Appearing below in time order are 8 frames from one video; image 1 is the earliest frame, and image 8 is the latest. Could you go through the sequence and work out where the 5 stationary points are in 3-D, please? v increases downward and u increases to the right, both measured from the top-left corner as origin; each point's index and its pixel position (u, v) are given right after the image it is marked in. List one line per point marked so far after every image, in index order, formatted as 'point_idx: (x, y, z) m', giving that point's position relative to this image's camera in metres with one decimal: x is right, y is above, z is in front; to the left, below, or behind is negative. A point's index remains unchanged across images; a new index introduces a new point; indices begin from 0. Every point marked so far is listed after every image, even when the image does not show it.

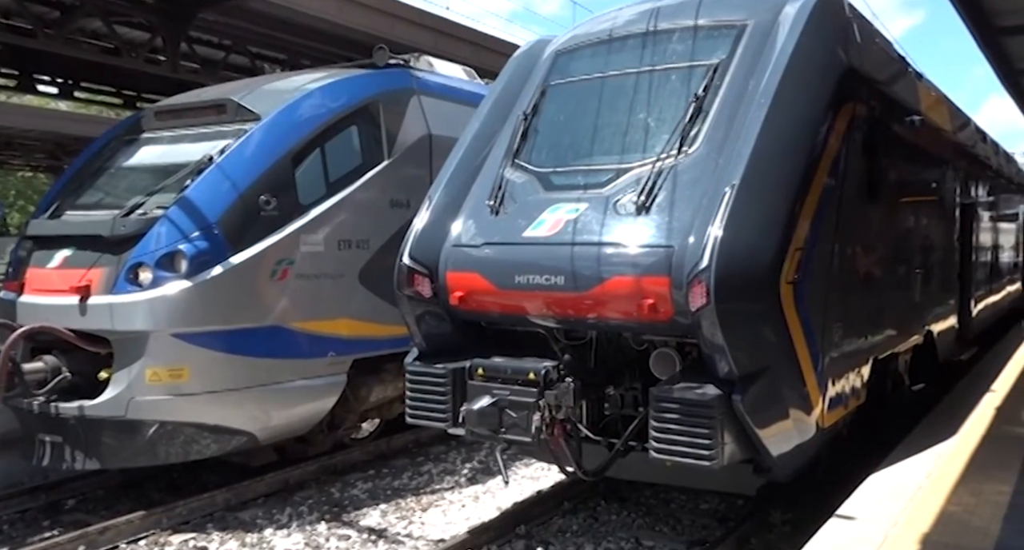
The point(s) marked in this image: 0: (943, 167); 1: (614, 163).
0: (+4.3, +1.0, +7.8) m
1: (+0.5, +0.6, +4.0) m
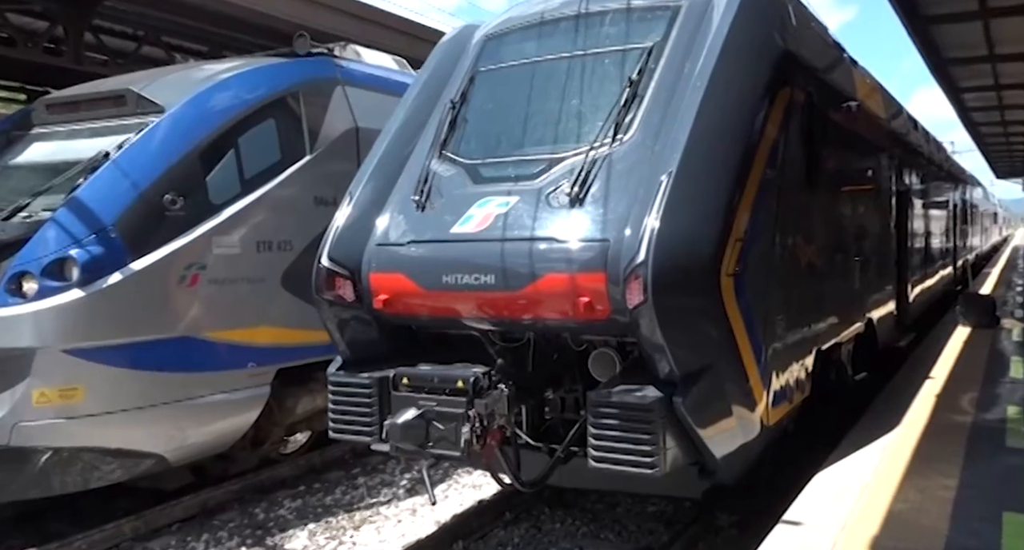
0: (+3.7, +1.2, +7.8) m
1: (+0.2, +0.6, +3.8) m
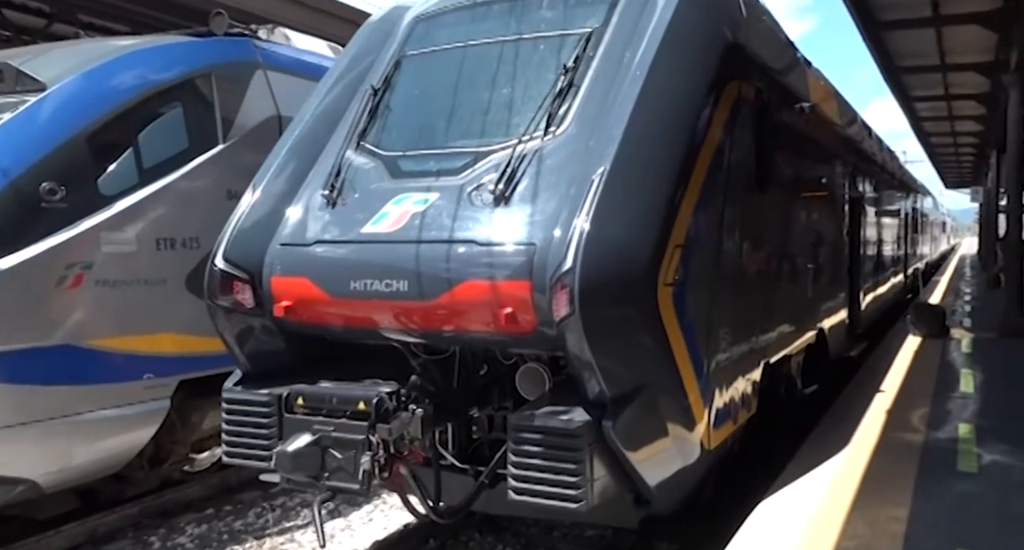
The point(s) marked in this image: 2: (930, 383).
0: (+3.1, +1.1, +7.7) m
1: (-0.2, +0.6, +3.4) m
2: (+3.4, -0.9, +6.4) m
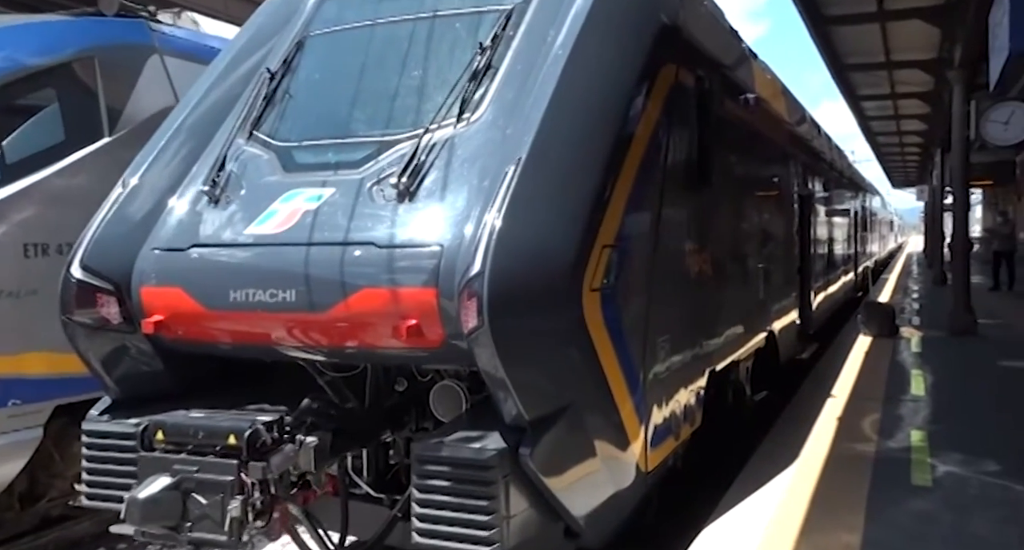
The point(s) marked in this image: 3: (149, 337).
0: (+2.6, +1.1, +7.4) m
1: (-0.5, +0.5, +3.0) m
2: (+2.9, -0.9, +6.2) m
3: (-1.3, -0.2, +2.9) m
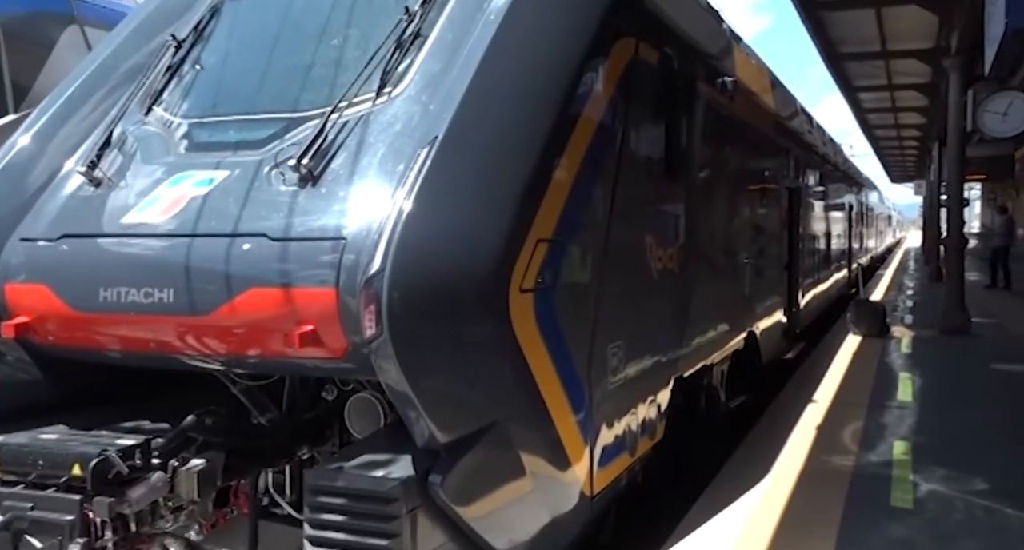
0: (+2.3, +1.1, +7.1) m
1: (-0.8, +0.6, +2.7) m
2: (+2.6, -0.9, +5.9) m
3: (-1.6, -0.2, +2.5) m
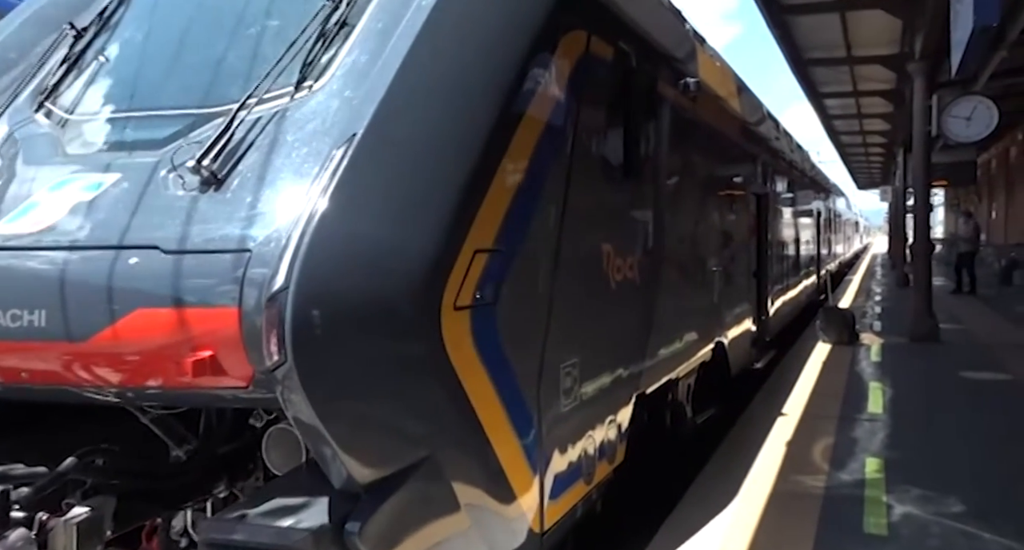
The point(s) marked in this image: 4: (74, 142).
0: (+2.0, +1.0, +6.9) m
1: (-1.0, +0.5, +2.4) m
2: (+2.3, -0.9, +5.7) m
3: (-1.7, -0.3, +2.2) m
4: (-1.3, +0.4, +2.4) m
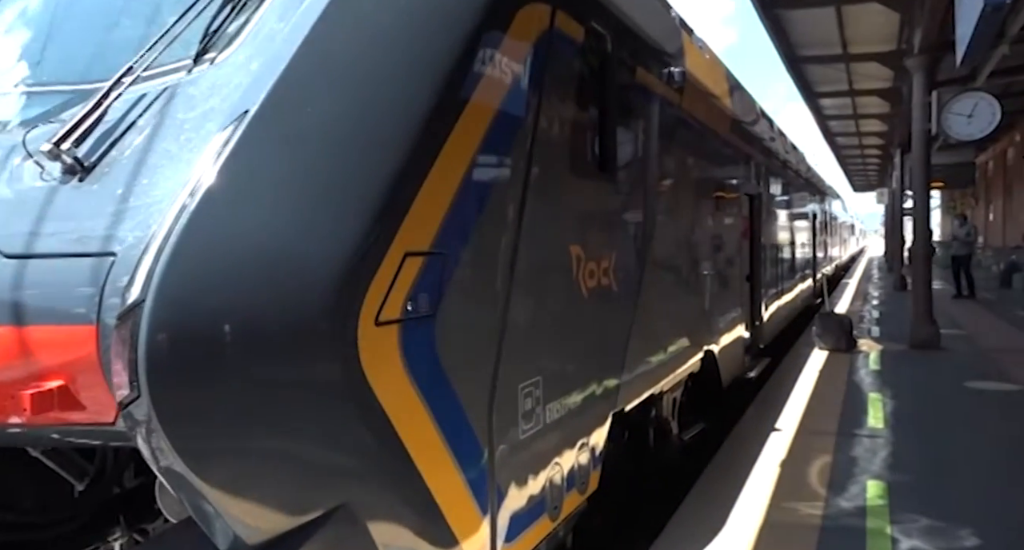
0: (+1.8, +1.0, +6.6) m
1: (-1.1, +0.5, +2.0) m
2: (+2.2, -0.9, +5.3) m
3: (-1.9, -0.3, +1.9) m
4: (-1.4, +0.4, +2.0) m
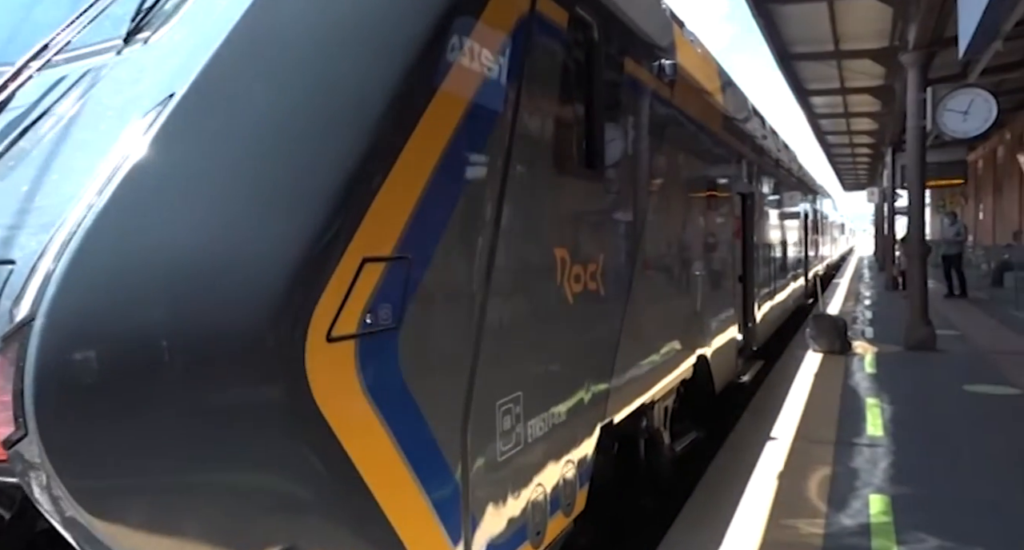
0: (+1.7, +1.0, +6.3) m
1: (-1.2, +0.5, +1.8) m
2: (+2.1, -1.0, +5.1) m
3: (-2.0, -0.3, +1.6) m
4: (-1.5, +0.4, +1.8) m
